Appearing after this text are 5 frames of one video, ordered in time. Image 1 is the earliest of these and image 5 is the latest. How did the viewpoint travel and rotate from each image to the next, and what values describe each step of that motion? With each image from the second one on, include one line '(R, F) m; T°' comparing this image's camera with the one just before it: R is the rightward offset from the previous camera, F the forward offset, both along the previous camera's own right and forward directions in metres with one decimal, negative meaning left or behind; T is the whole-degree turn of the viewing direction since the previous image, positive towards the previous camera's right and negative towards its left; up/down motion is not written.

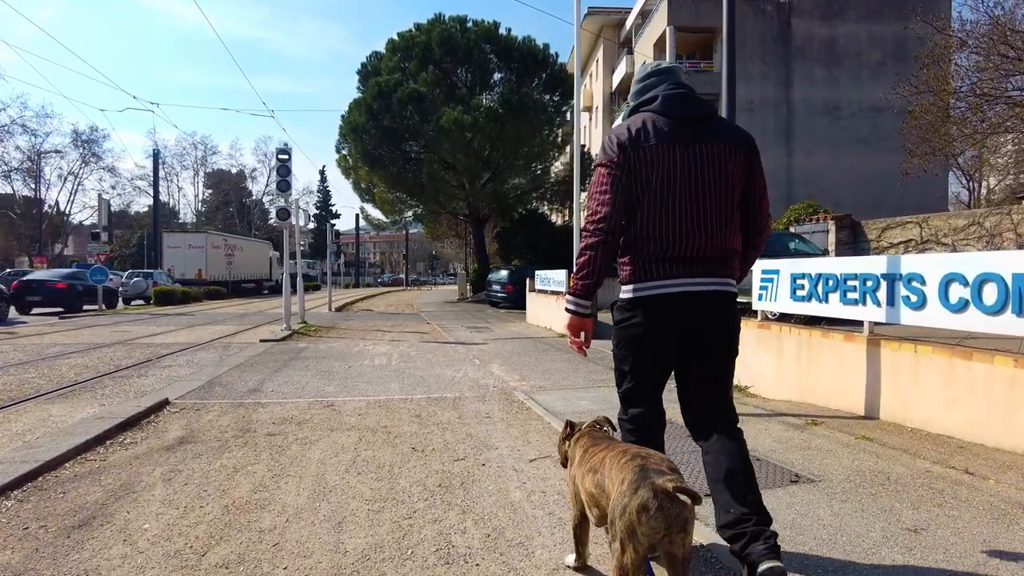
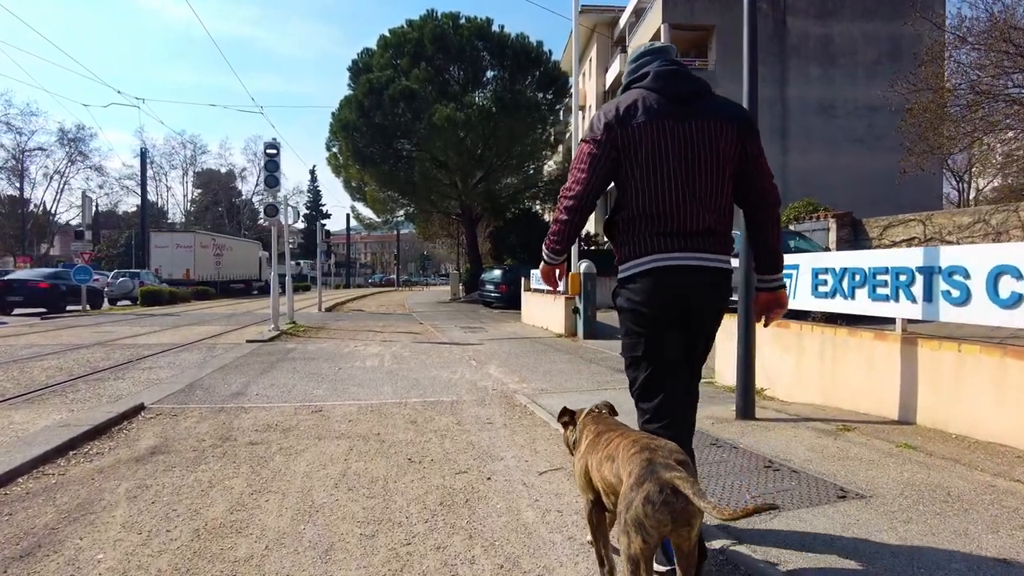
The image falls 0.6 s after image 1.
(-0.1, +0.4) m; +1°
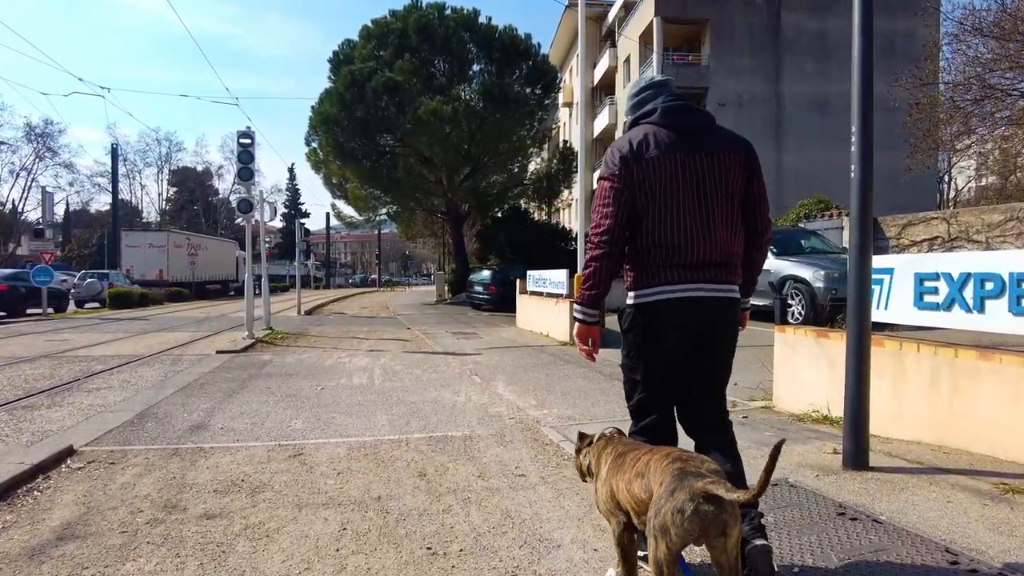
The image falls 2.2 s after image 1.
(-0.3, +1.1) m; +2°
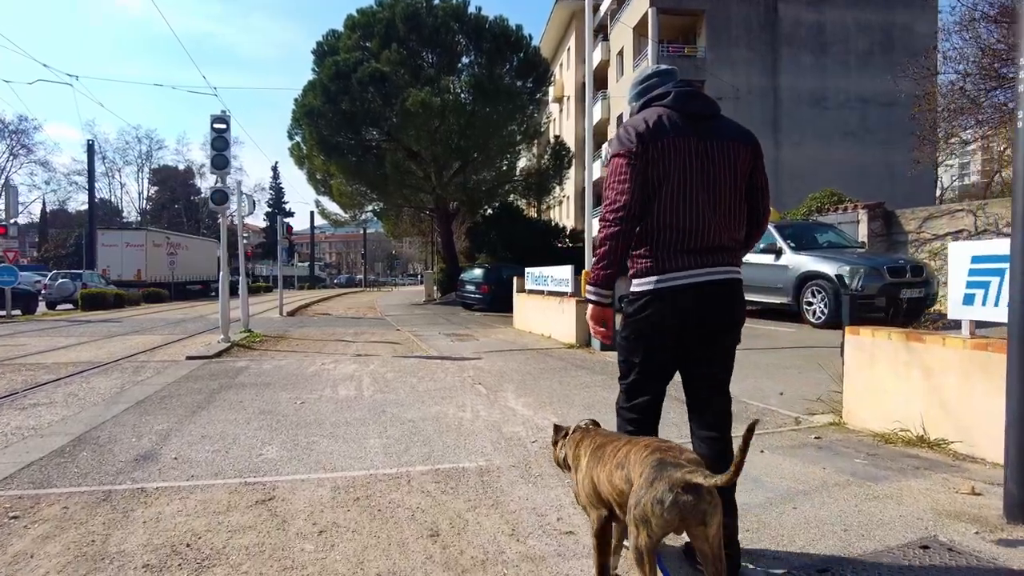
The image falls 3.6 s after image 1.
(-0.2, +1.0) m; +1°
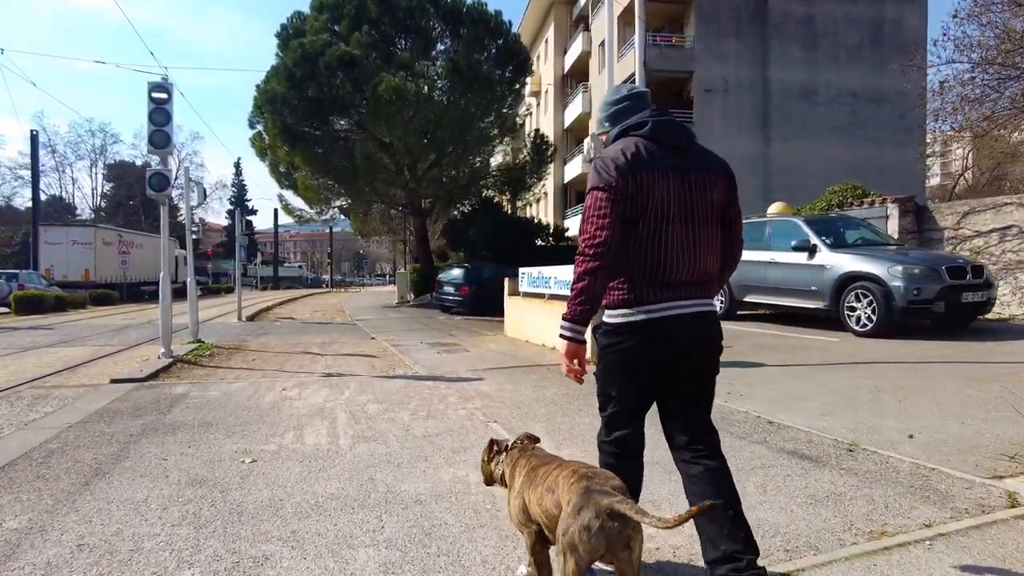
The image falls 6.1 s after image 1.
(-0.5, +1.8) m; +3°
